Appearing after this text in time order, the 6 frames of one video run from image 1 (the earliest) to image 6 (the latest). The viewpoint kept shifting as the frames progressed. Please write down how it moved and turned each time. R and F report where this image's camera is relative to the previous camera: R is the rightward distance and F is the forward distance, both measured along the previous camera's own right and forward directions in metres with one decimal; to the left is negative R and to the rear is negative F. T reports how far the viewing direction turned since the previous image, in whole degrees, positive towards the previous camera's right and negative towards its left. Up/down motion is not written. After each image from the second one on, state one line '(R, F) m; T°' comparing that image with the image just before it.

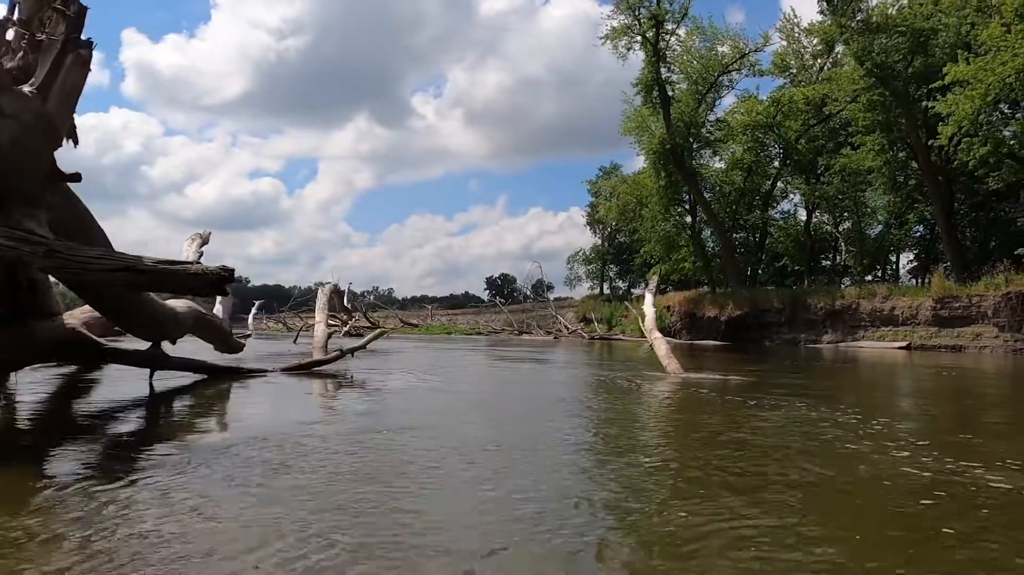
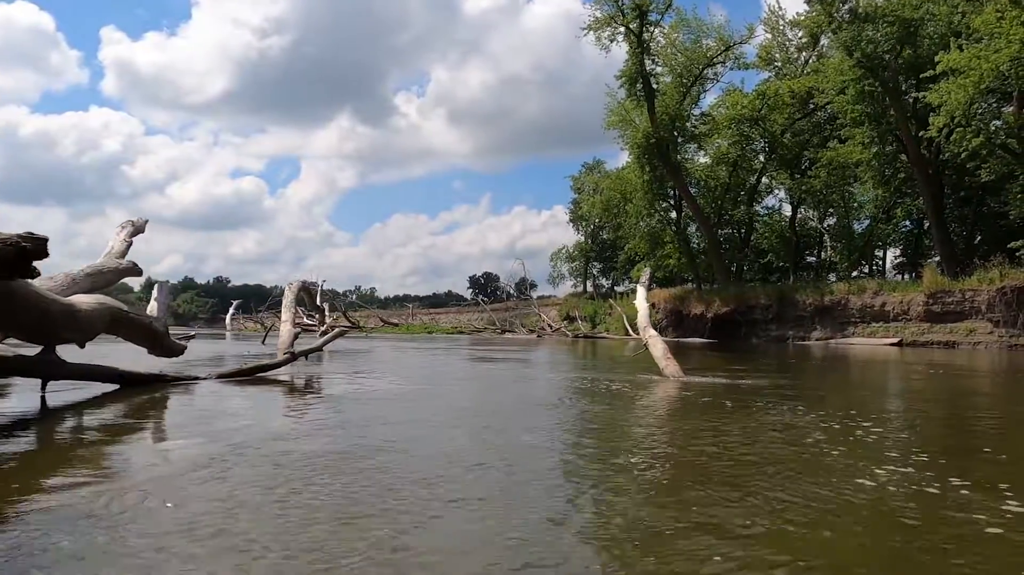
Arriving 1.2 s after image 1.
(+0.1, +0.8) m; +1°
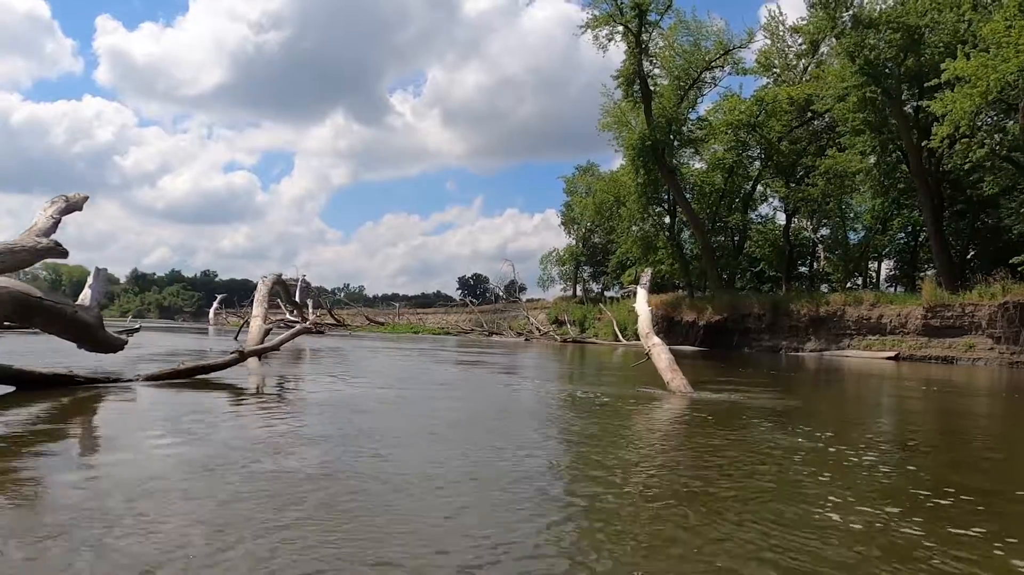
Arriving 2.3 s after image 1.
(+0.1, +0.7) m; +1°
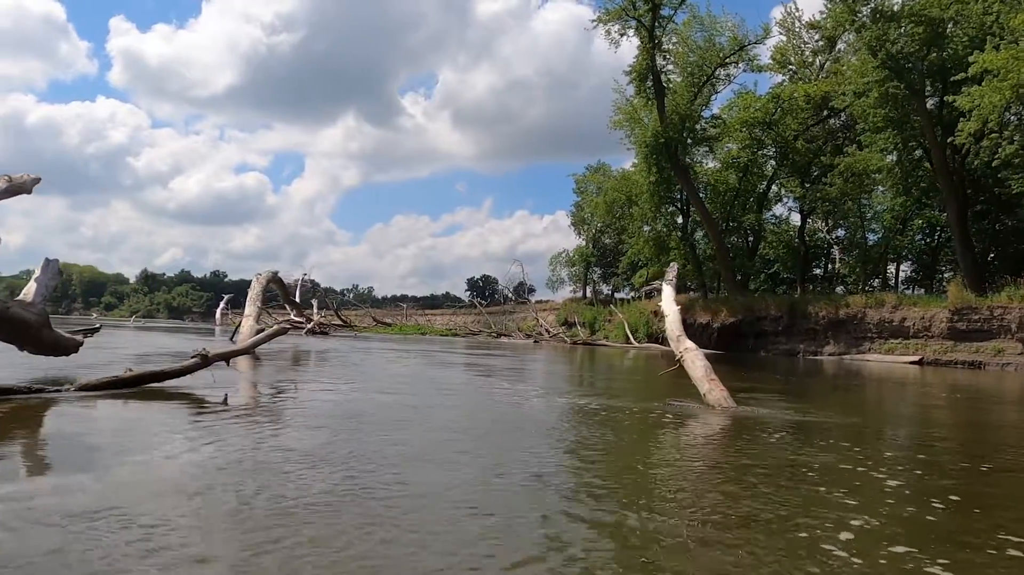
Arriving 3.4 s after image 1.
(0.0, +0.7) m; -1°
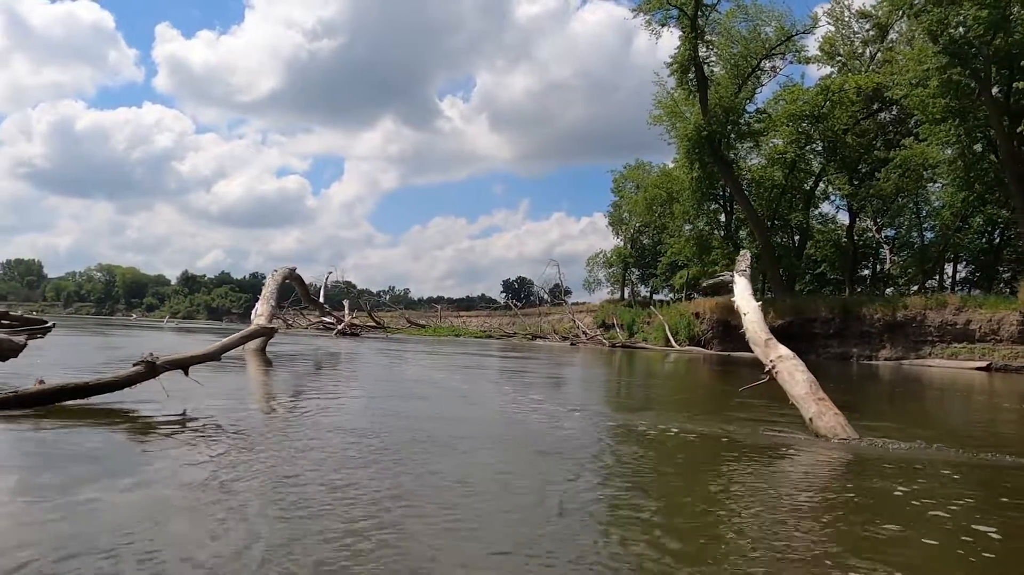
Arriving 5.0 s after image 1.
(0.0, +0.8) m; -3°
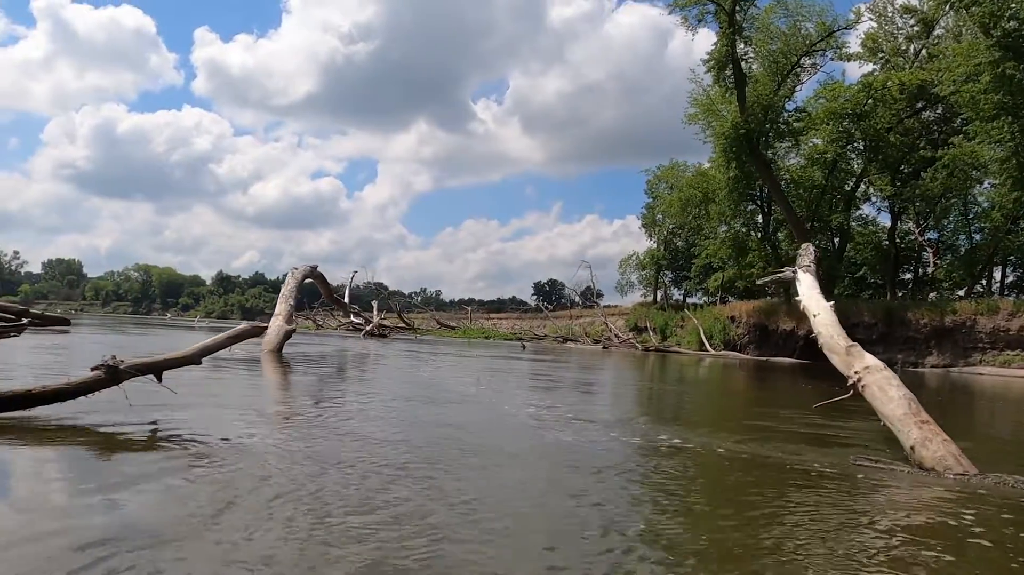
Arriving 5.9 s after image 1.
(0.0, +0.4) m; -3°
